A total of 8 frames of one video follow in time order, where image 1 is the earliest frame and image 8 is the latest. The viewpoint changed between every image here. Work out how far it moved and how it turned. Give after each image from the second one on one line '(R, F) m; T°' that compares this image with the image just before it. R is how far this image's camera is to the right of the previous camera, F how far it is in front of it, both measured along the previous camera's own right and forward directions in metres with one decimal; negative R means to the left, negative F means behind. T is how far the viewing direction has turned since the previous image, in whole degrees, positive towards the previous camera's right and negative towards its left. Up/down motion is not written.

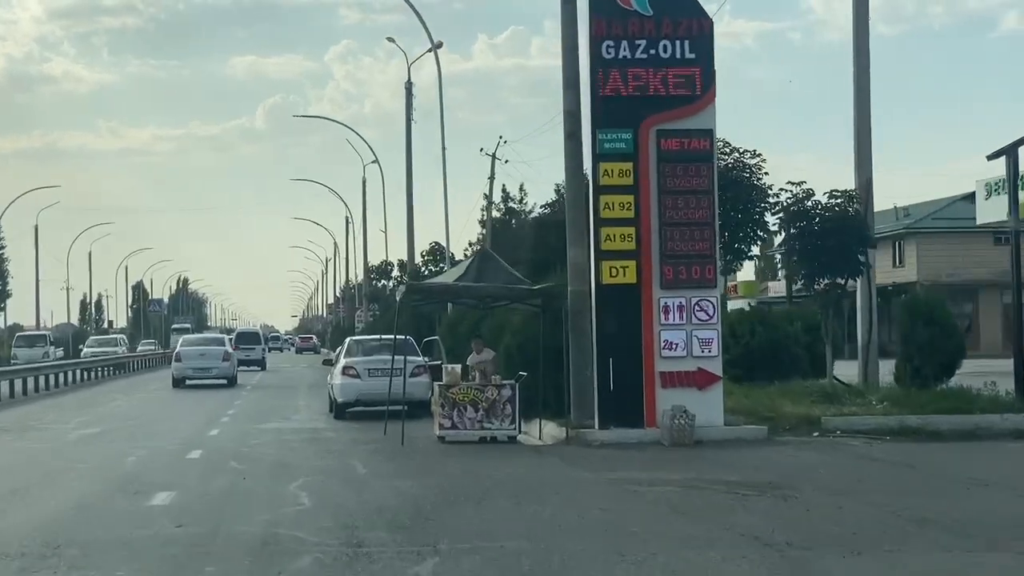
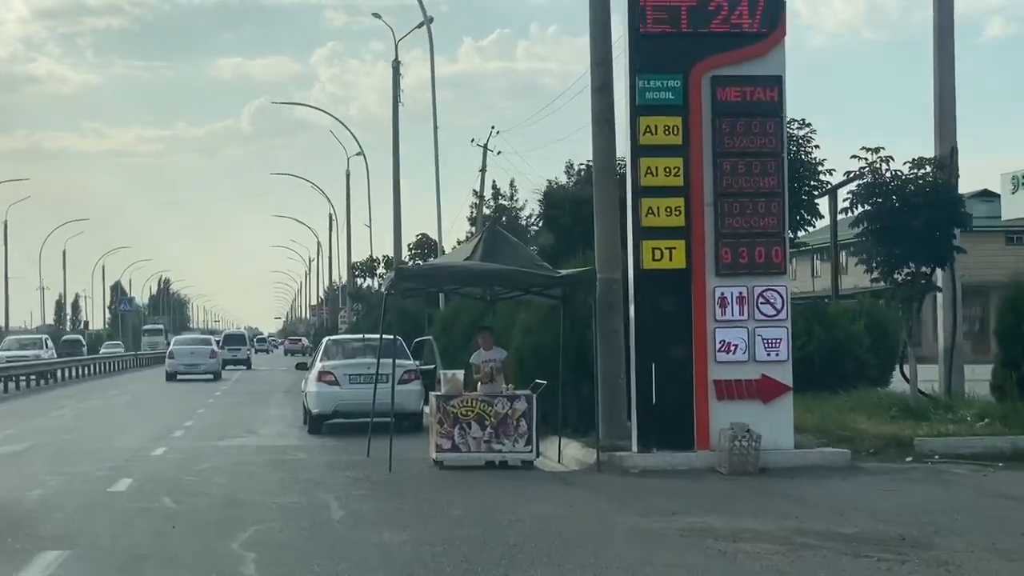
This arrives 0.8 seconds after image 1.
(-0.3, +4.0) m; +1°
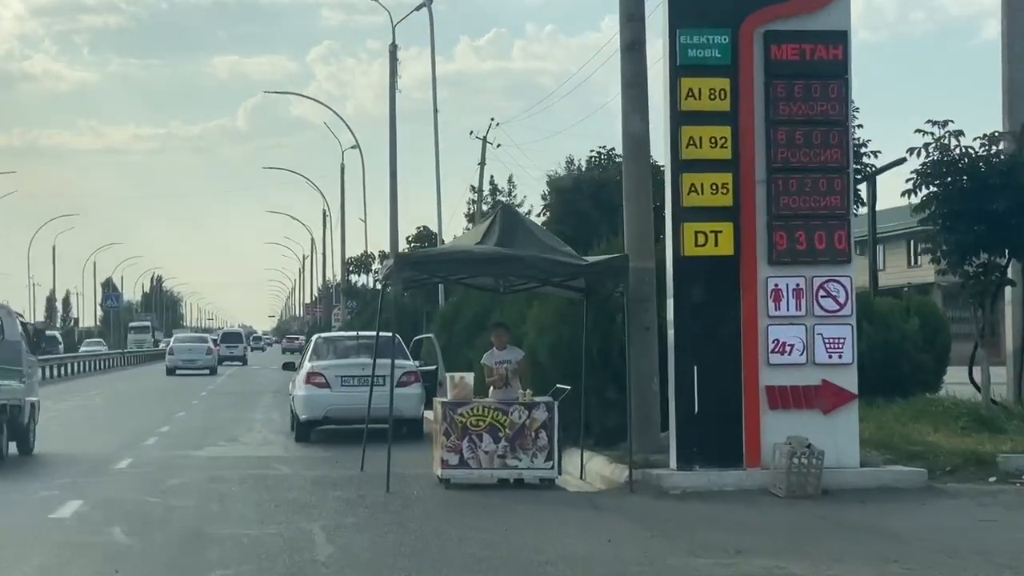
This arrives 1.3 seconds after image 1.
(-0.2, +2.2) m; 0°
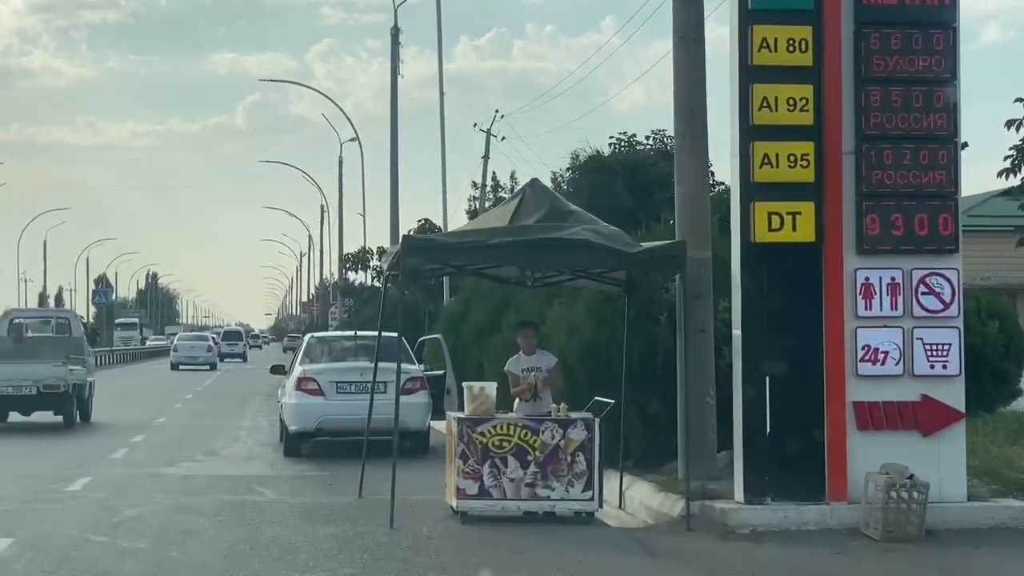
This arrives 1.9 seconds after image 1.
(-0.3, +2.4) m; 0°
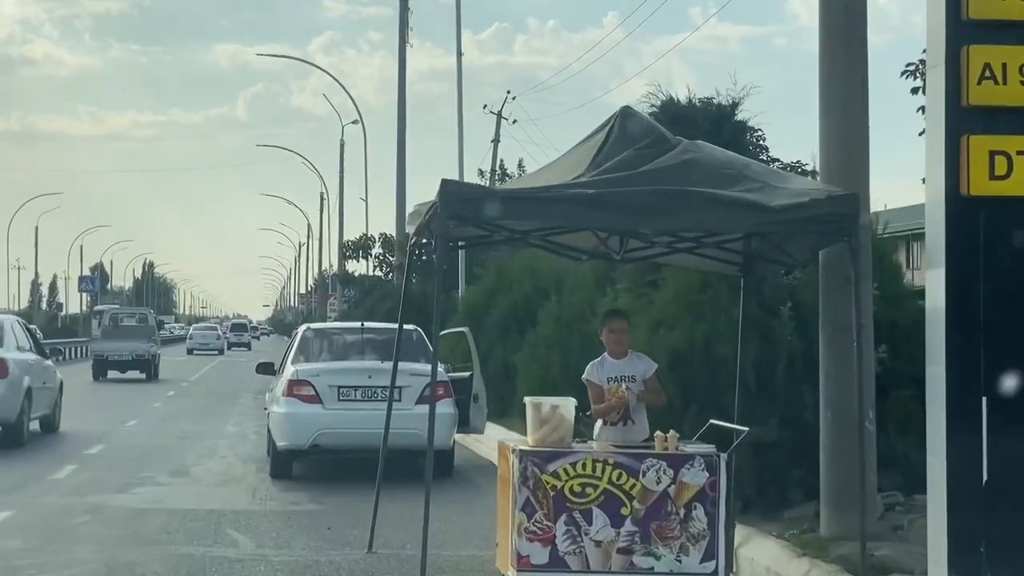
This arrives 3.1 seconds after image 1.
(-0.5, +3.6) m; 0°
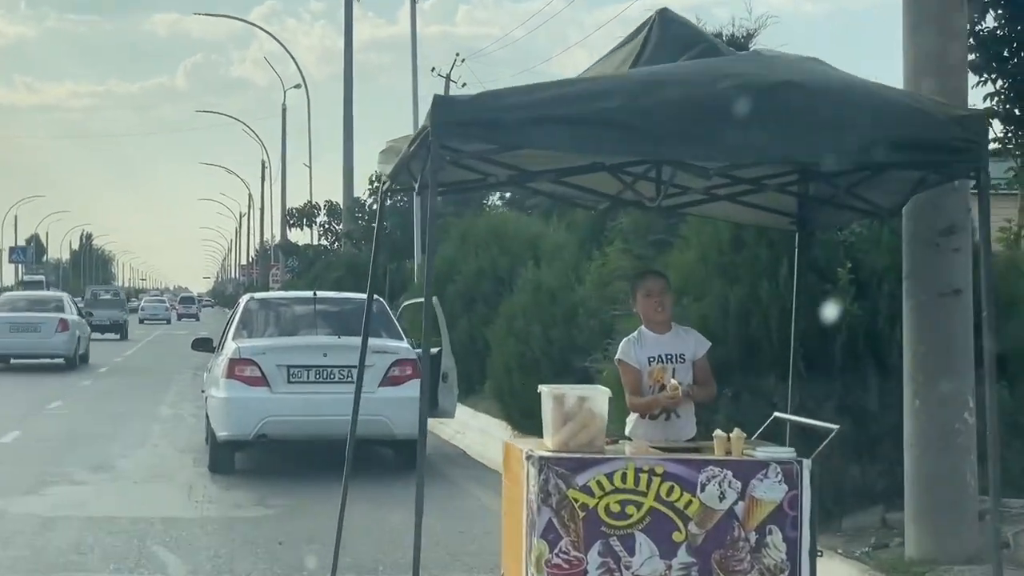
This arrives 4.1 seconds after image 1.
(-0.3, +1.9) m; +2°
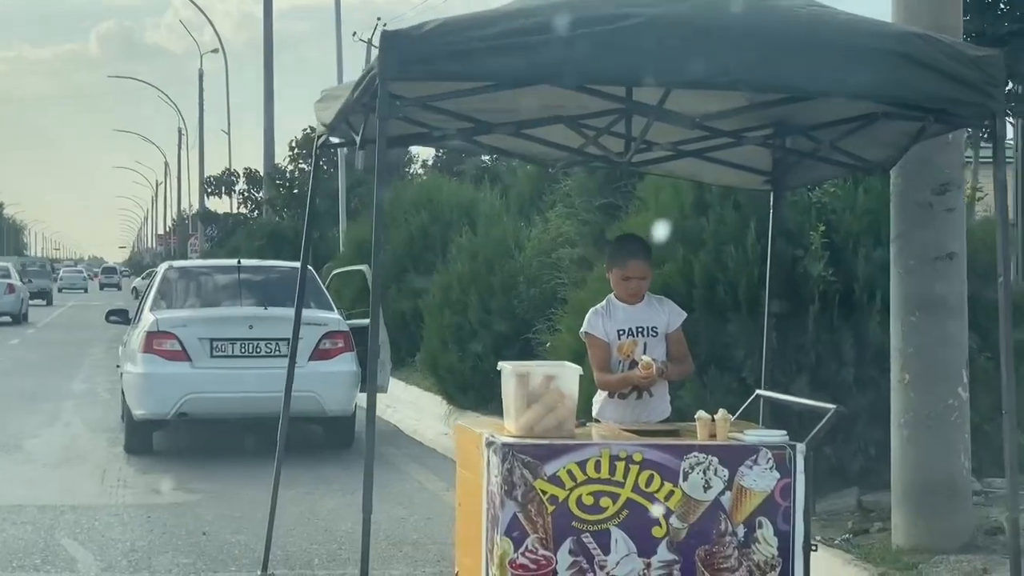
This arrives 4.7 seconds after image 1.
(-0.1, +0.7) m; +3°
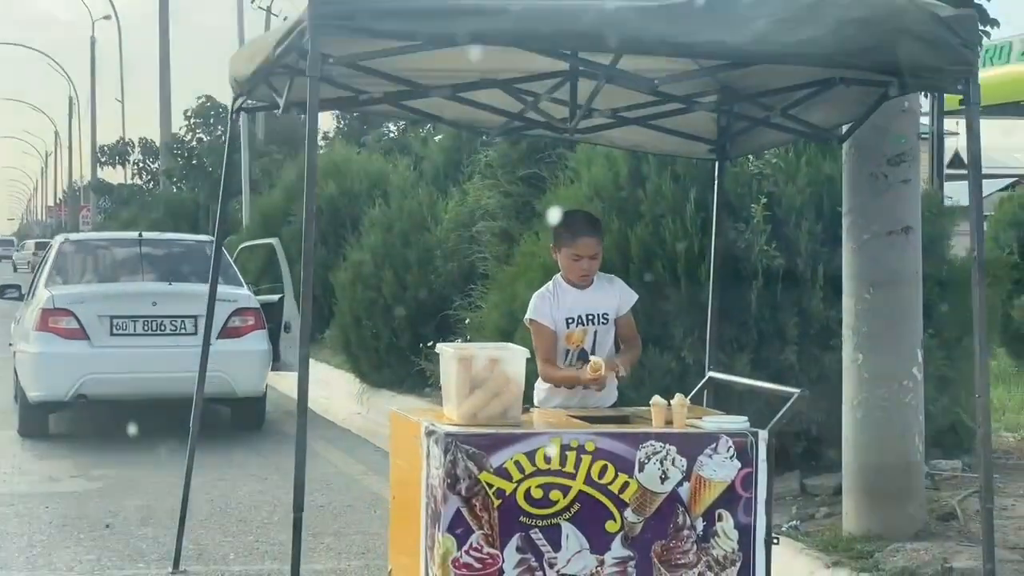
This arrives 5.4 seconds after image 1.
(-0.1, +0.4) m; +4°
